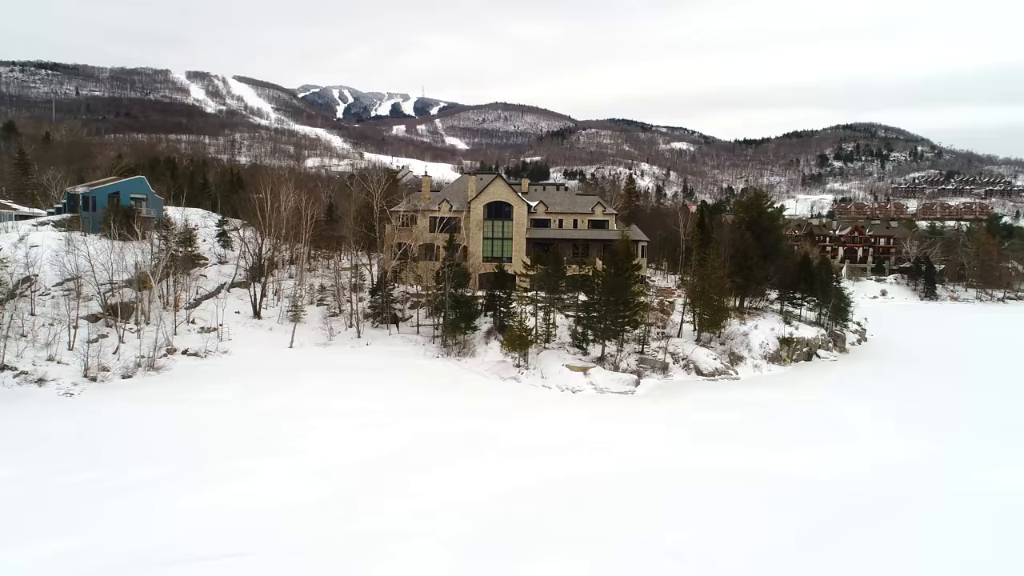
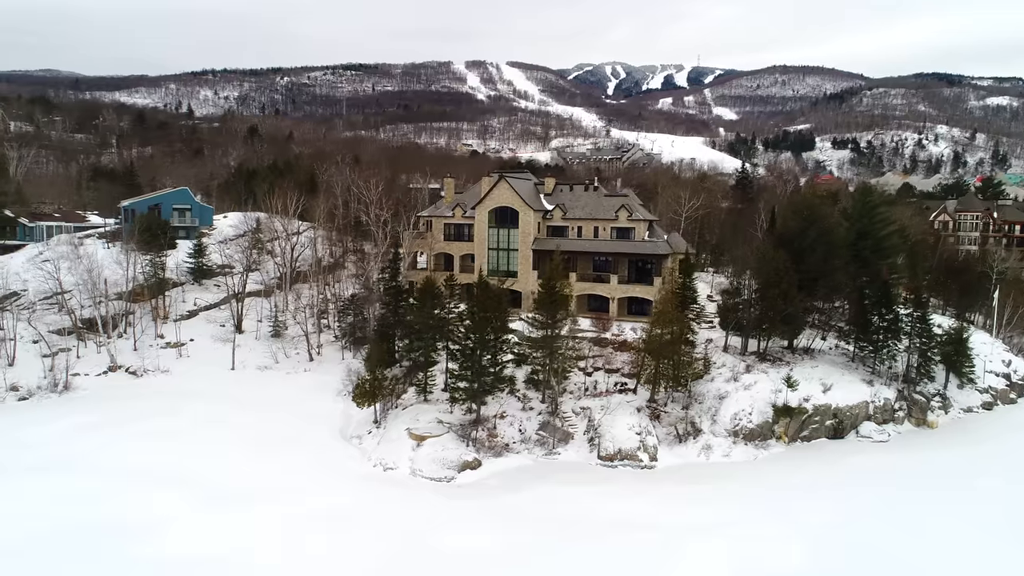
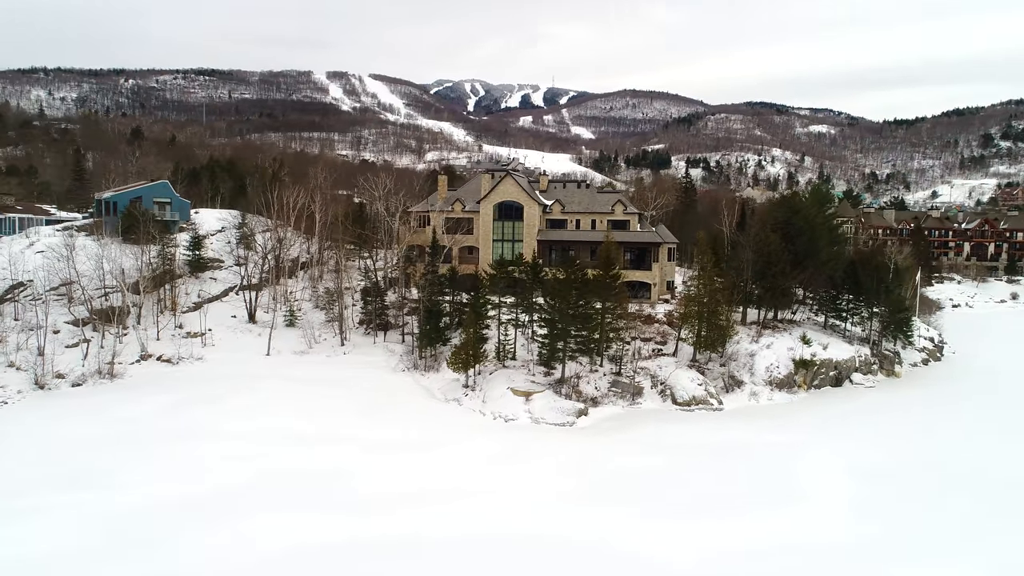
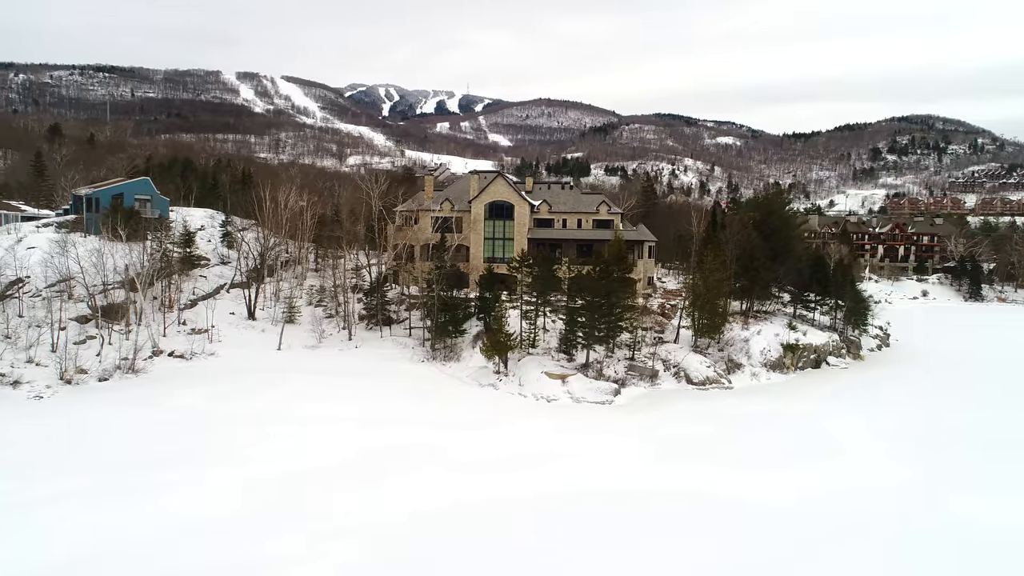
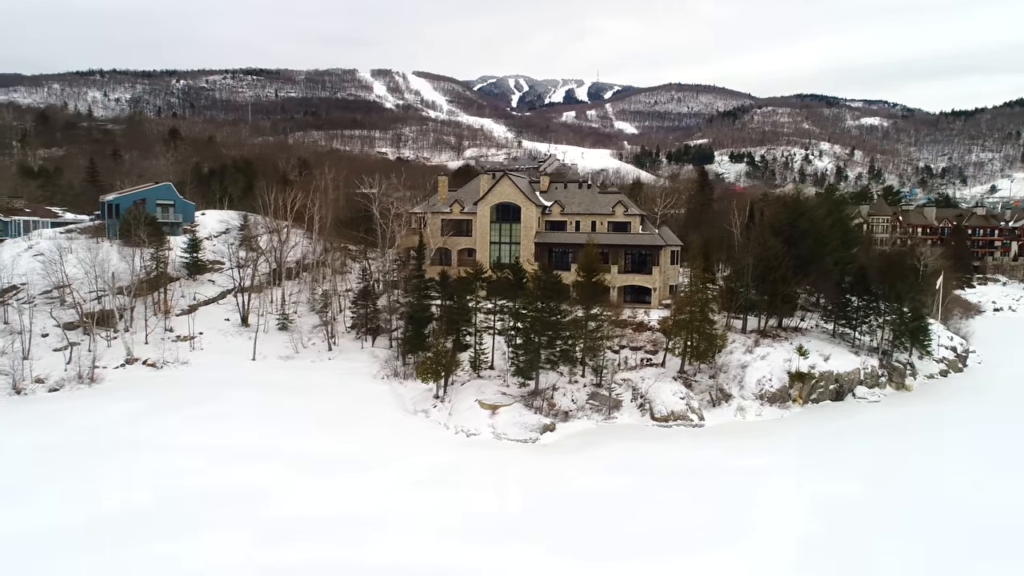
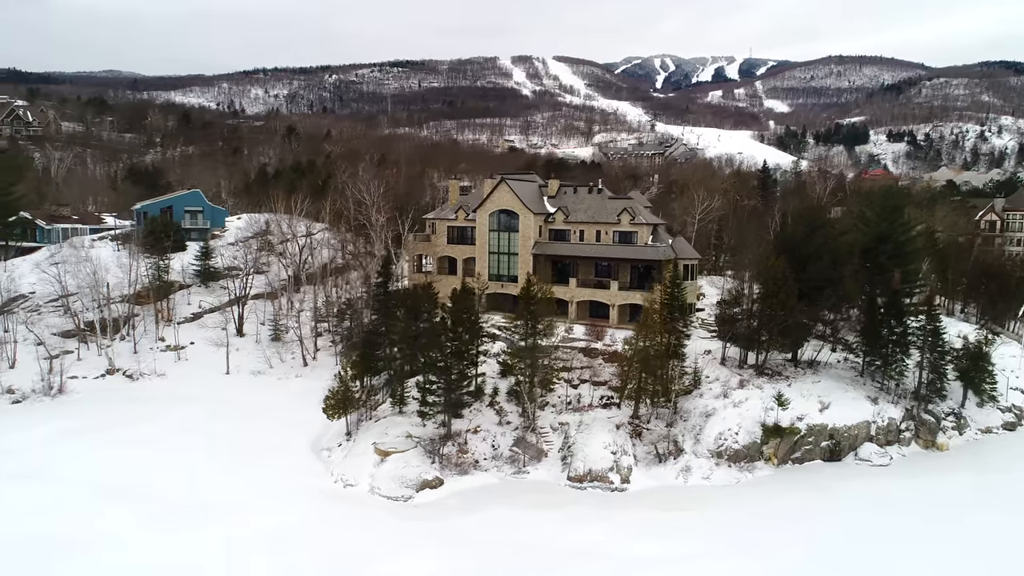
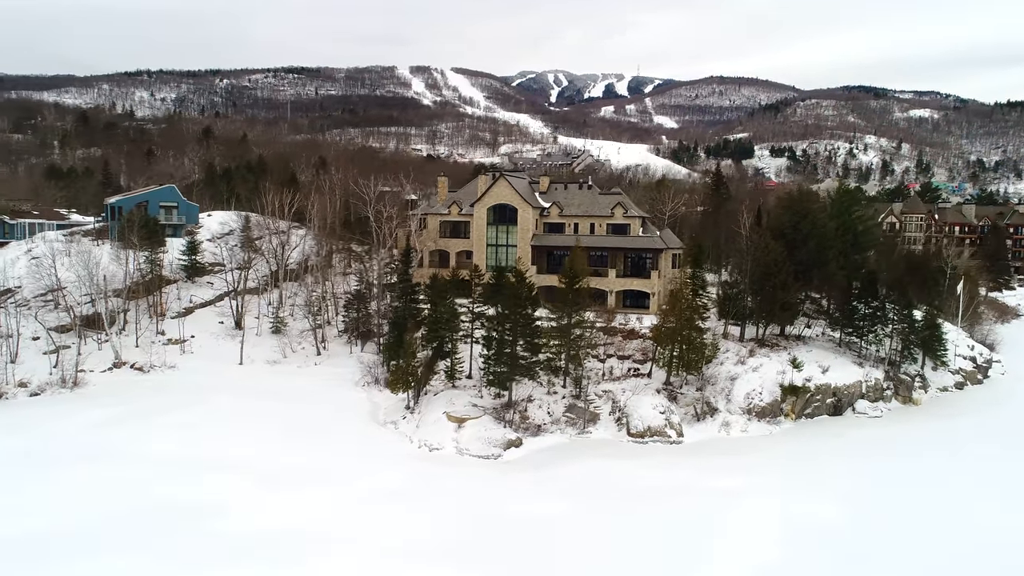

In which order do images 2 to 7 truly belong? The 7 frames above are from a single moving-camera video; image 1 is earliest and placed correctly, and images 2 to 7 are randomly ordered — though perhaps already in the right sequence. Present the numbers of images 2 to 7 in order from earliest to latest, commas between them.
4, 3, 5, 7, 2, 6
